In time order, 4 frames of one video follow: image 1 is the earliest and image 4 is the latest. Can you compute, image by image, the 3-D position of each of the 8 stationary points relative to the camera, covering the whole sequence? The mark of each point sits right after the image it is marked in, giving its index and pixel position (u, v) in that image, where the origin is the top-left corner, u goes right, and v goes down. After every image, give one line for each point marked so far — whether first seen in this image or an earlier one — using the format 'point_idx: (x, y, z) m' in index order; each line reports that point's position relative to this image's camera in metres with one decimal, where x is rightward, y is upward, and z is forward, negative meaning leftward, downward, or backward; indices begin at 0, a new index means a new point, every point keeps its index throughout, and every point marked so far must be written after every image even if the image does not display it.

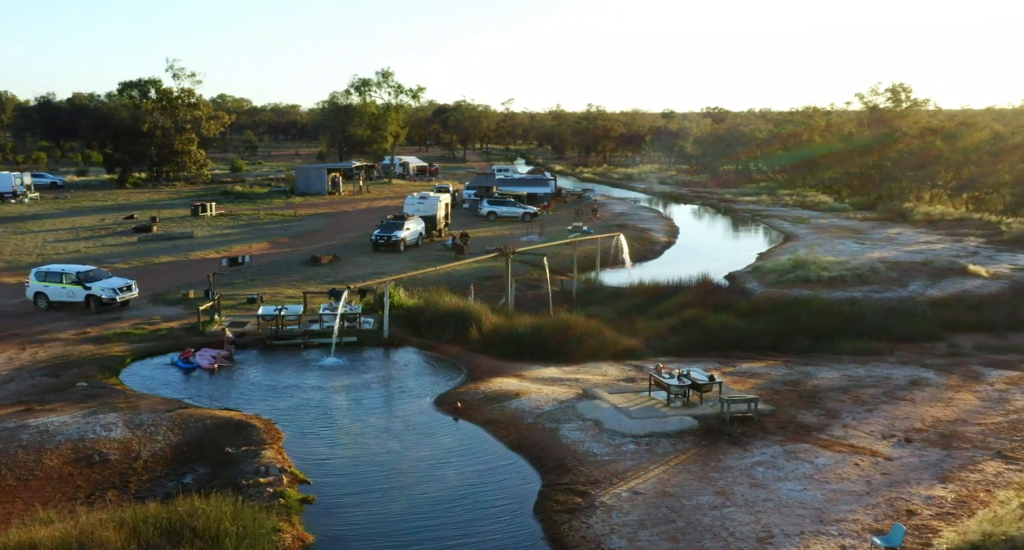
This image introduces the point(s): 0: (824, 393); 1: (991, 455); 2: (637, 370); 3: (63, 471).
0: (+6.7, -2.5, +18.4) m
1: (+7.8, -2.9, +13.9) m
2: (+2.8, -2.2, +19.7) m
3: (-5.8, -2.6, +11.1) m
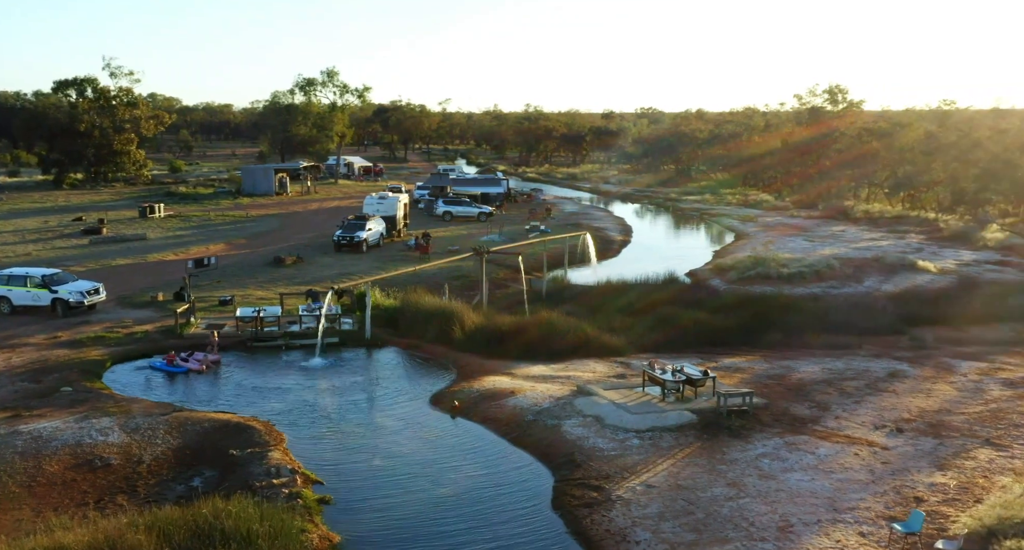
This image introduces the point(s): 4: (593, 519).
0: (+6.5, -2.4, +18.8) m
1: (+7.9, -2.8, +14.3) m
2: (+2.6, -2.1, +19.9) m
3: (-5.6, -2.6, +10.8) m
4: (+0.9, -2.8, +9.7) m
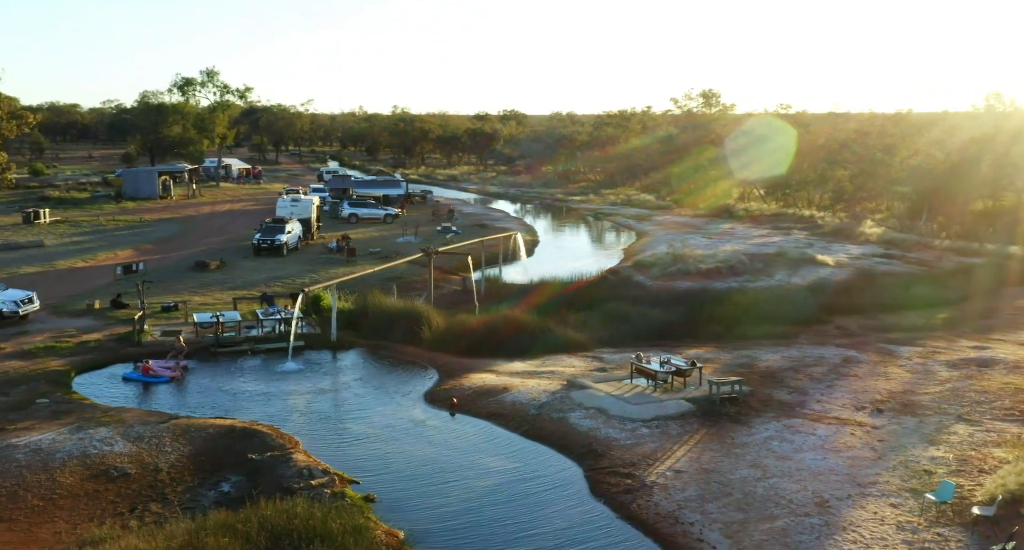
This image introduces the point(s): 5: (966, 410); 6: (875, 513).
0: (+6.0, -2.2, +19.6) m
1: (+7.9, -2.6, +15.2) m
2: (+2.1, -2.0, +20.2) m
3: (-5.2, -2.6, +10.4) m
4: (+1.5, -2.7, +9.9) m
5: (+8.7, -2.6, +16.3) m
6: (+4.0, -2.6, +9.5) m
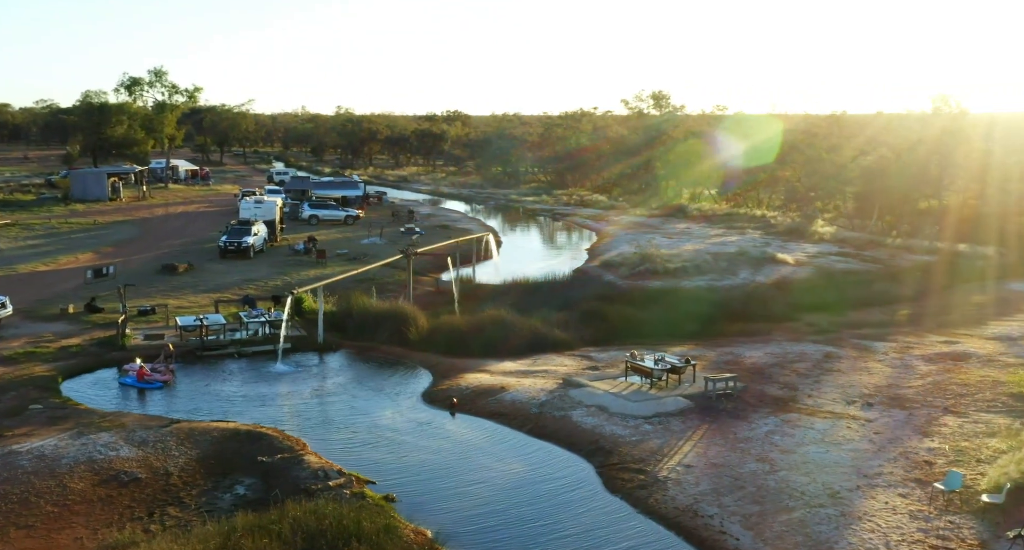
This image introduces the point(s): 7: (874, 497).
0: (+5.8, -2.2, +19.9) m
1: (+7.9, -2.5, +15.6) m
2: (+1.8, -2.0, +20.4) m
3: (-5.0, -2.6, +10.3) m
4: (+1.7, -2.7, +10.1) m
5: (+8.6, -2.5, +16.8) m
6: (+4.3, -2.6, +9.7) m
7: (+4.2, -2.6, +10.0) m
